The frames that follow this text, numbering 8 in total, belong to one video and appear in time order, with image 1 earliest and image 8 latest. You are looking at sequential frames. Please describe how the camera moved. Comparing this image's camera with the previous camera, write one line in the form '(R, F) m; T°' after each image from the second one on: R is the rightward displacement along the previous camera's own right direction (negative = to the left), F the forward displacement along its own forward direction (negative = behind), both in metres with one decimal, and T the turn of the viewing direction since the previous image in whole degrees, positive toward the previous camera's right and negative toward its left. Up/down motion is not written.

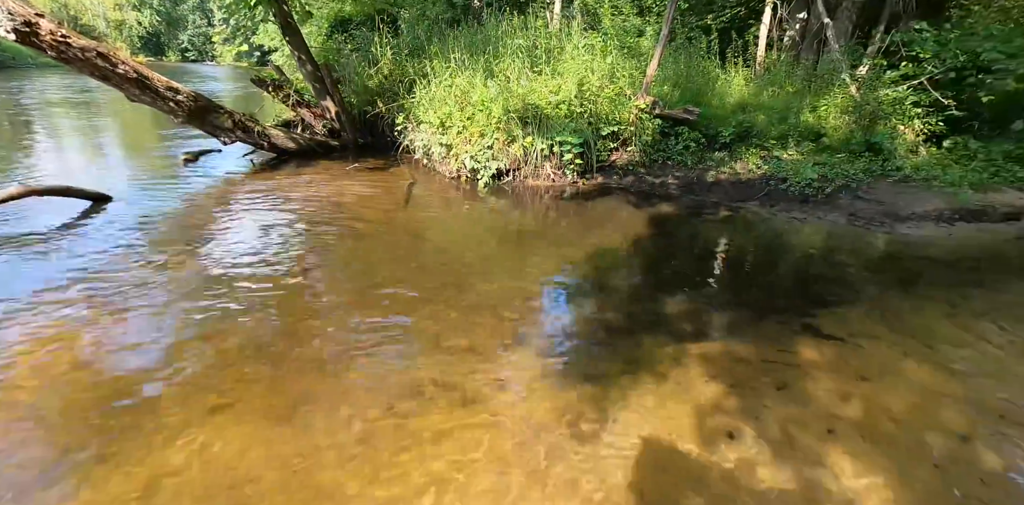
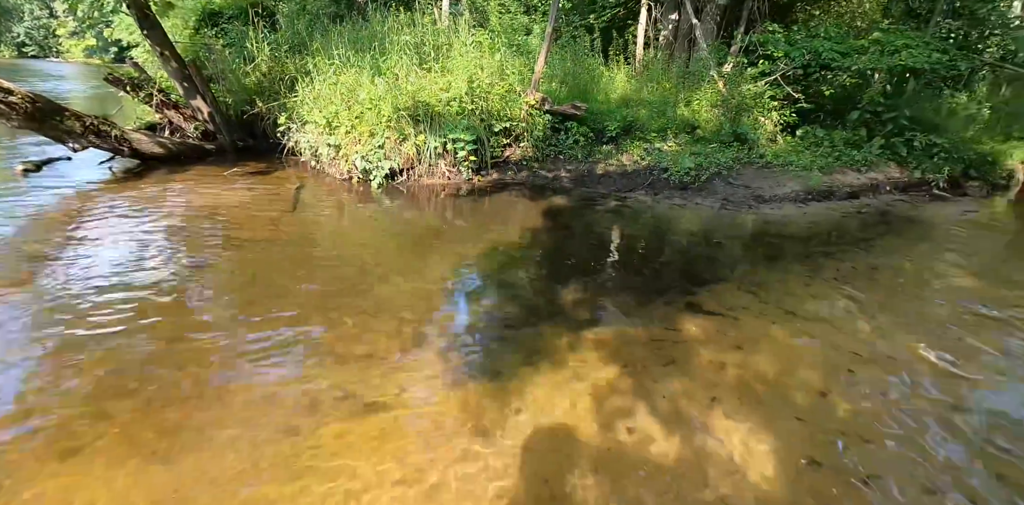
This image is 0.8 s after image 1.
(+0.1, 0.0) m; +10°
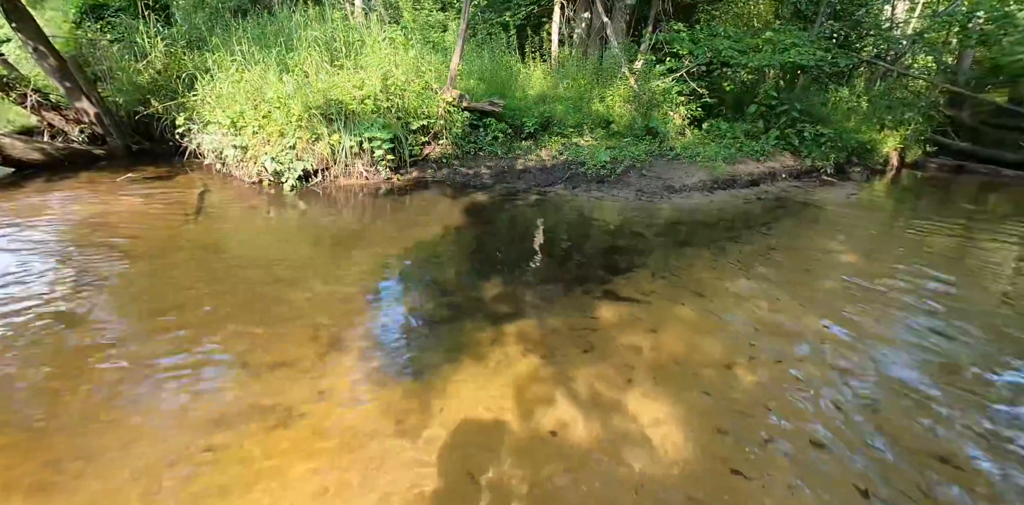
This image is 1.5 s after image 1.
(+0.1, 0.0) m; +7°
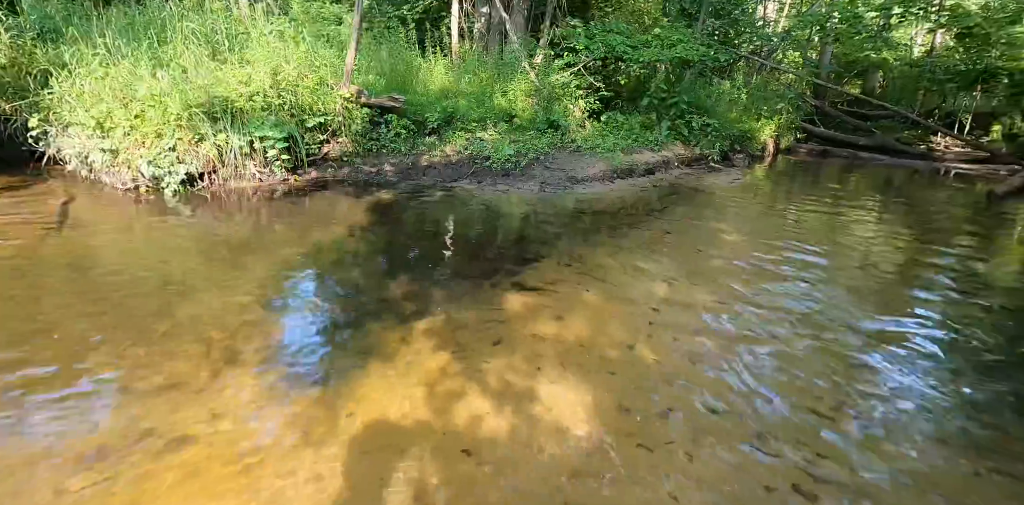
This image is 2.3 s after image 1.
(+0.1, 0.0) m; +9°
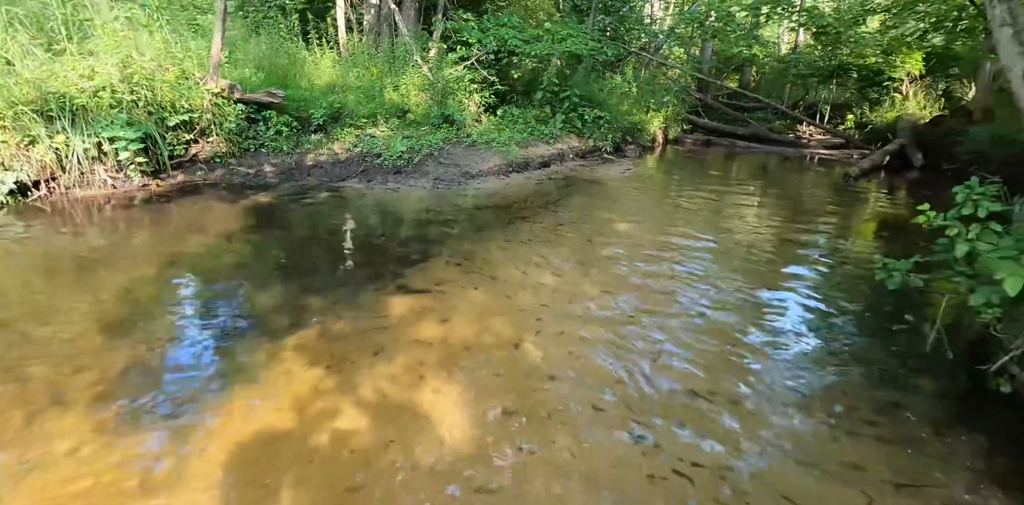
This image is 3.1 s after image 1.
(+0.2, +0.1) m; +9°
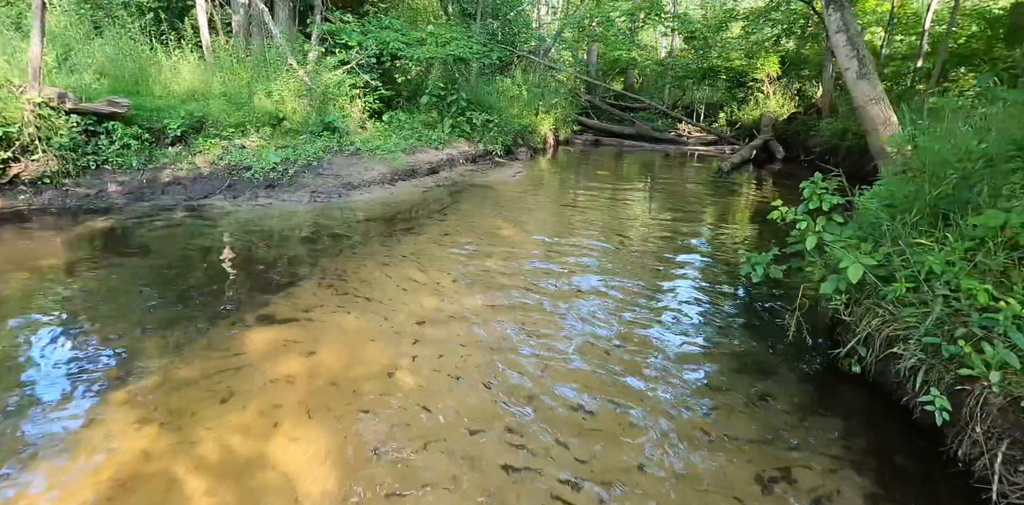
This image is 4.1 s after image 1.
(+0.2, +0.2) m; +10°
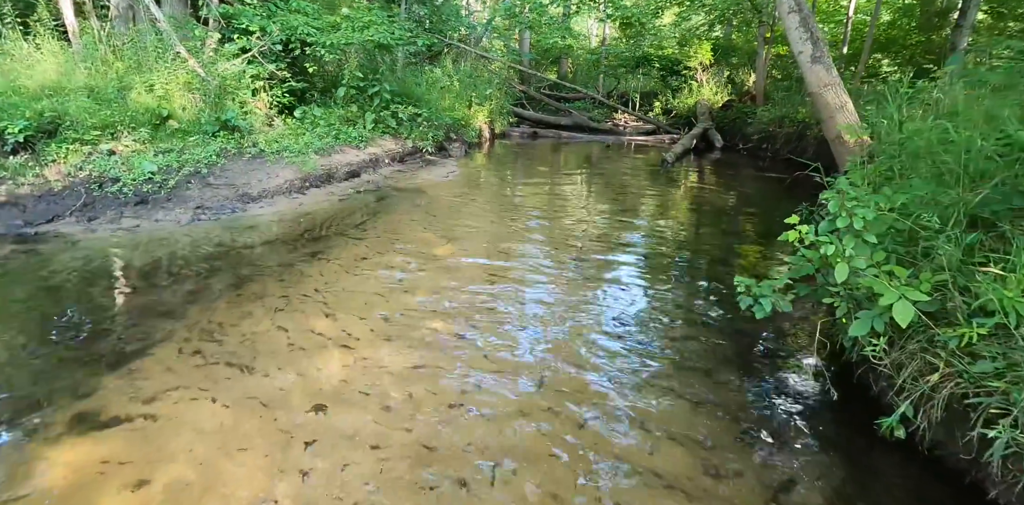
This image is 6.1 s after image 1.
(+0.1, +0.9) m; +6°
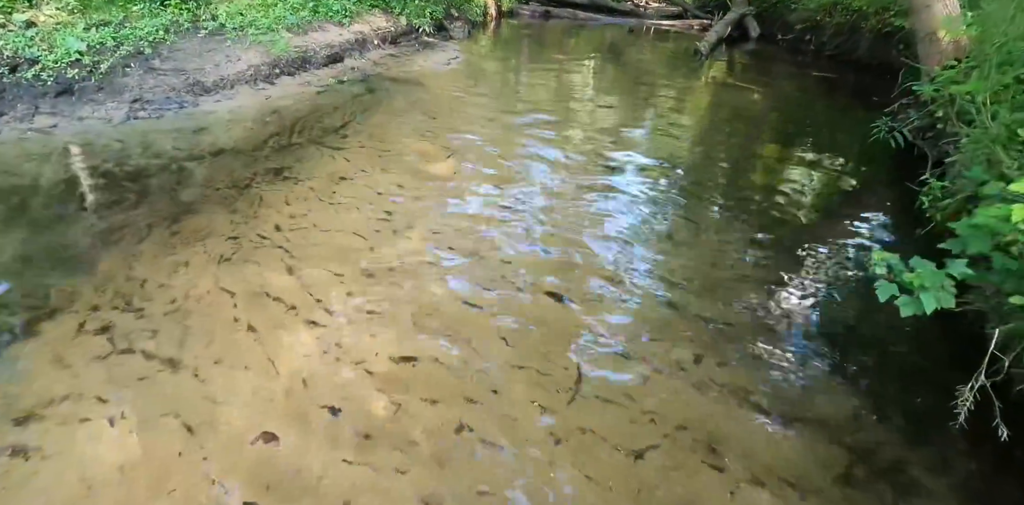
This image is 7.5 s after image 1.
(-0.1, +0.9) m; 0°
